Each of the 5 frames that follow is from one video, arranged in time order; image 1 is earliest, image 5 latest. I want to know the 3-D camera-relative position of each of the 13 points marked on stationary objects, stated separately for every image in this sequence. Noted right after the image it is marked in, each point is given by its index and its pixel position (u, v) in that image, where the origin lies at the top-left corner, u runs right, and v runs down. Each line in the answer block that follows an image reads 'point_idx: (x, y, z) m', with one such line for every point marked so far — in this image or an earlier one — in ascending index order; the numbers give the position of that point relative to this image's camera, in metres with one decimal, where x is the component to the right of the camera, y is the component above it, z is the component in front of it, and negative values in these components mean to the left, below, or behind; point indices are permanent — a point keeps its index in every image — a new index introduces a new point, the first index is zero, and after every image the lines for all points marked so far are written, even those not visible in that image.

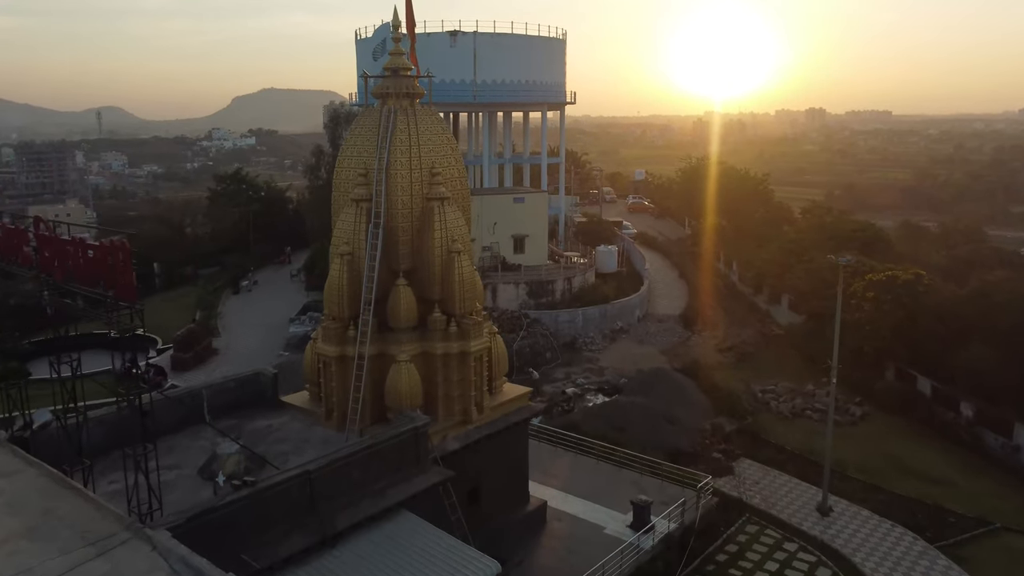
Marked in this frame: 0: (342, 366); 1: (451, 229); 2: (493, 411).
0: (-3.0, -1.4, +11.9) m
1: (-1.2, +1.0, +12.4) m
2: (-0.4, -2.3, +12.6) m
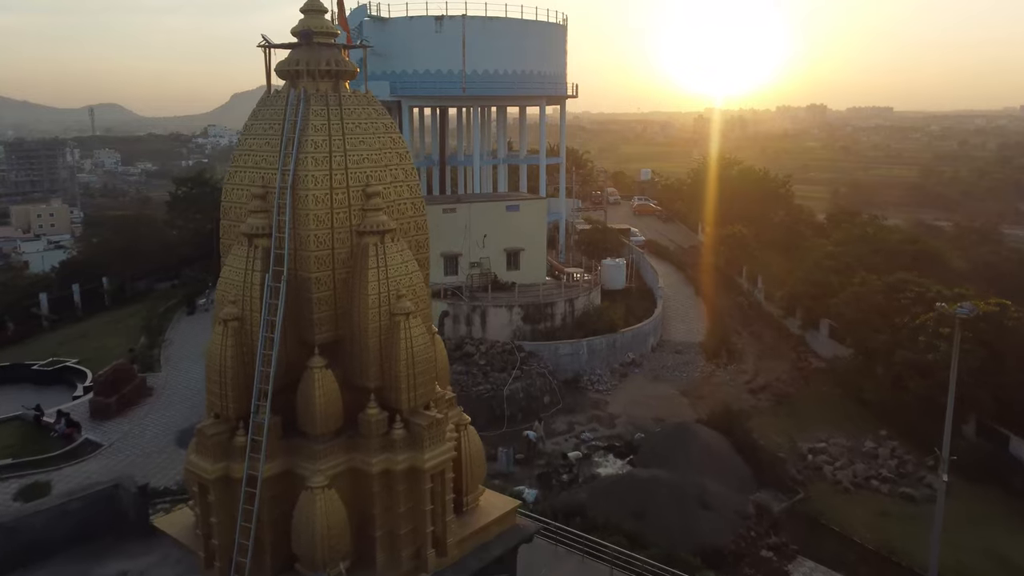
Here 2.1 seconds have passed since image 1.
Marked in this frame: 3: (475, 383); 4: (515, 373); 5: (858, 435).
0: (-3.3, -2.3, +7.7) m
1: (-1.5, 0.0, +8.3) m
2: (-0.6, -3.2, +8.5) m
3: (-1.0, -2.7, +19.2) m
4: (+0.1, -2.5, +19.9) m
5: (+9.3, -4.0, +18.2) m
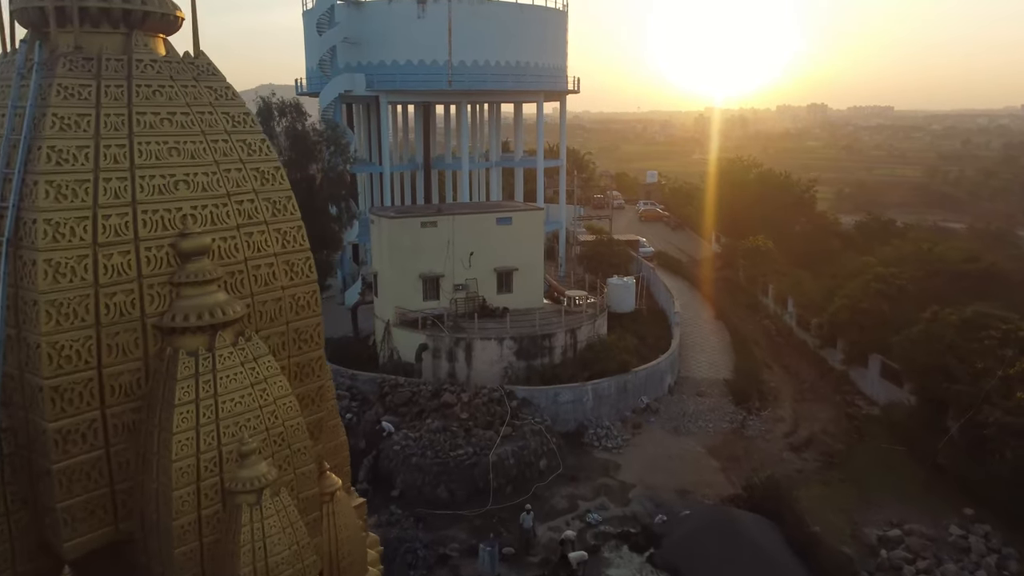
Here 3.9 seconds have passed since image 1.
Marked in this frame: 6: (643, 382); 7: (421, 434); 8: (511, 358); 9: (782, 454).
0: (-3.5, -3.2, +3.9) m
1: (-1.8, -0.8, +4.4) m
2: (-0.9, -4.1, +4.6) m
3: (-1.3, -3.6, +15.4) m
4: (-0.2, -3.4, +16.0) m
5: (+9.1, -4.9, +14.4) m
6: (+3.7, -2.7, +19.1) m
7: (-2.1, -3.4, +15.8) m
8: (0.0, -2.0, +19.6) m
9: (+6.8, -4.2, +17.0) m
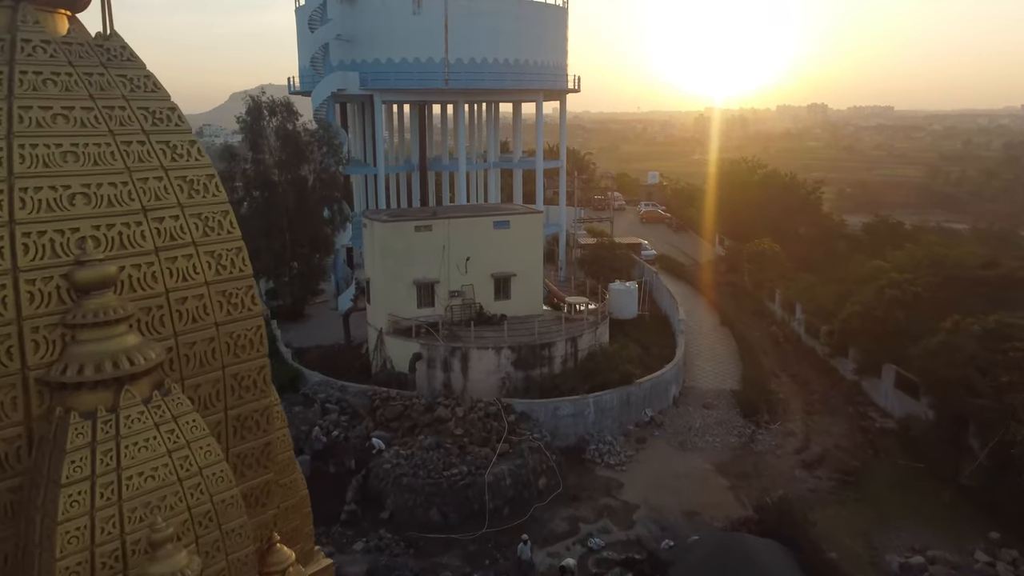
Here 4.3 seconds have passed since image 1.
0: (-3.6, -3.4, +3.0) m
1: (-1.8, -1.0, +3.6) m
2: (-1.0, -4.3, +3.7) m
3: (-1.4, -3.8, +14.5) m
4: (-0.2, -3.6, +15.2) m
5: (+9.0, -5.1, +13.5) m
6: (+3.6, -2.9, +18.3) m
7: (-2.2, -3.6, +14.9) m
8: (-0.1, -2.2, +18.8) m
9: (+6.7, -4.4, +16.1) m
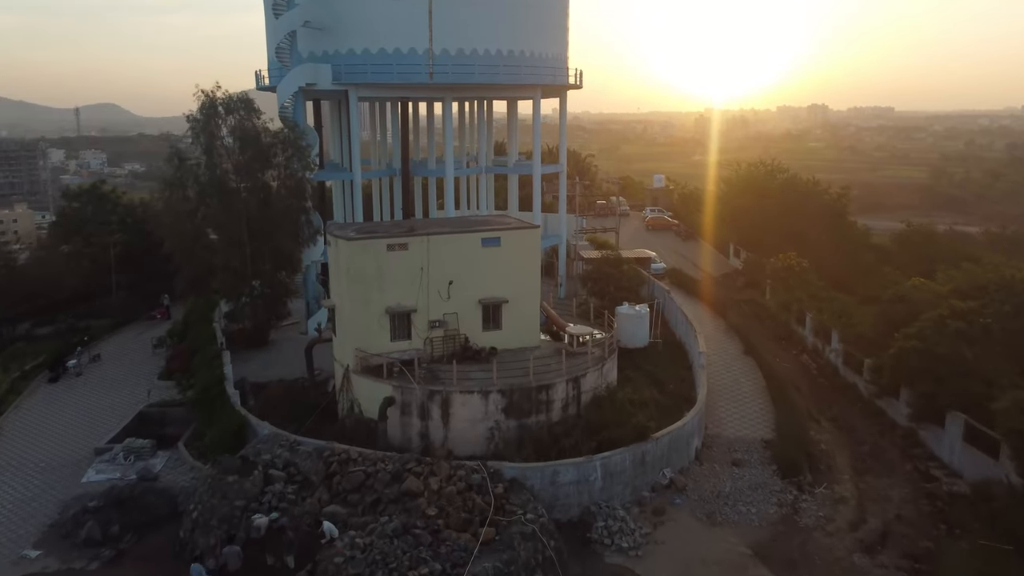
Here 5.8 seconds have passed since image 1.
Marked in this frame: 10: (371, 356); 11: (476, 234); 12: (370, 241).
0: (-3.8, -4.1, -0.2) m
1: (-2.1, -1.8, +0.3) m
2: (-1.2, -5.1, +0.5) m
3: (-1.6, -4.5, +11.3) m
4: (-0.5, -4.3, +11.9) m
5: (+8.8, -5.8, +10.3) m
6: (+3.4, -3.6, +15.1) m
7: (-2.4, -4.4, +11.7) m
8: (-0.3, -3.0, +15.5) m
9: (+6.5, -5.1, +12.9) m
10: (-3.5, -1.7, +16.9) m
11: (-0.9, +1.4, +17.4) m
12: (-3.5, +1.1, +16.5) m
